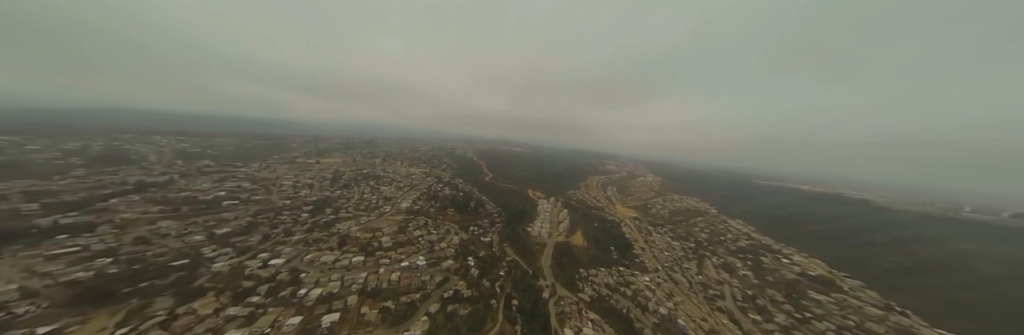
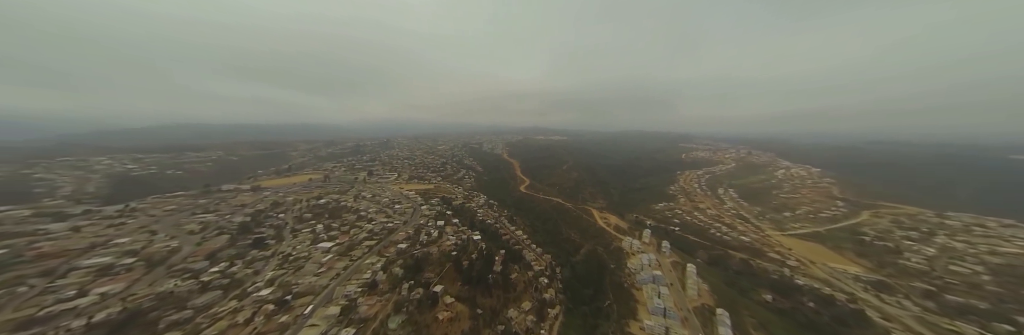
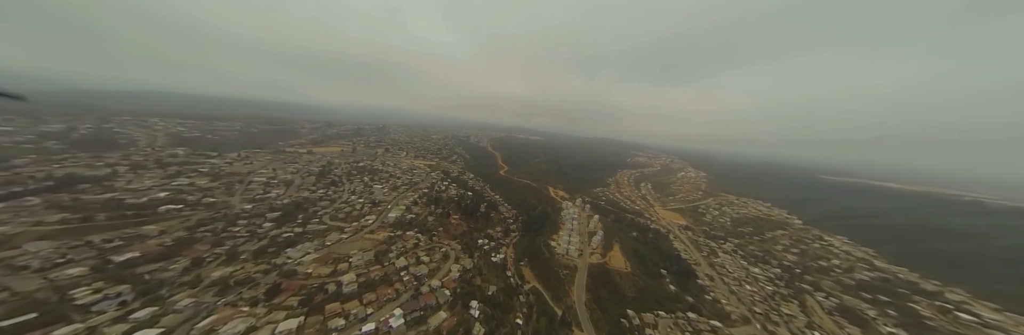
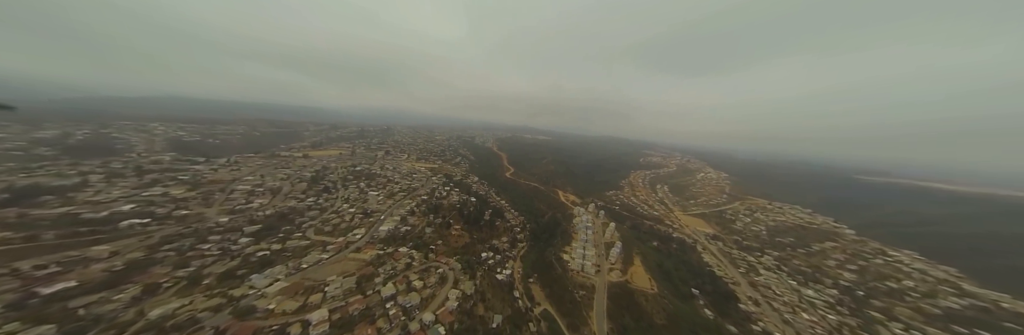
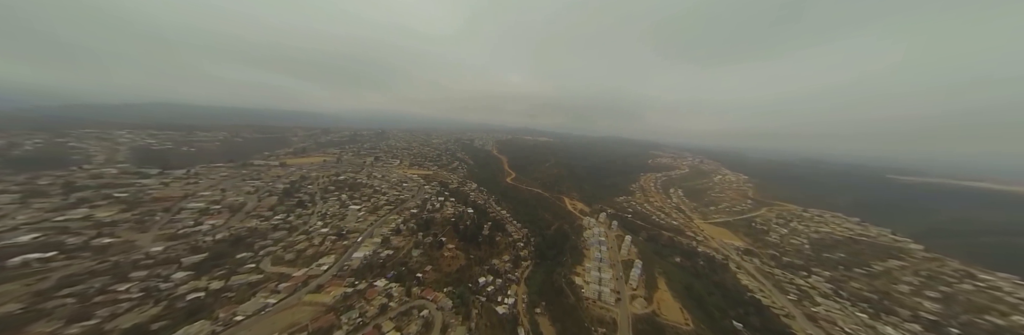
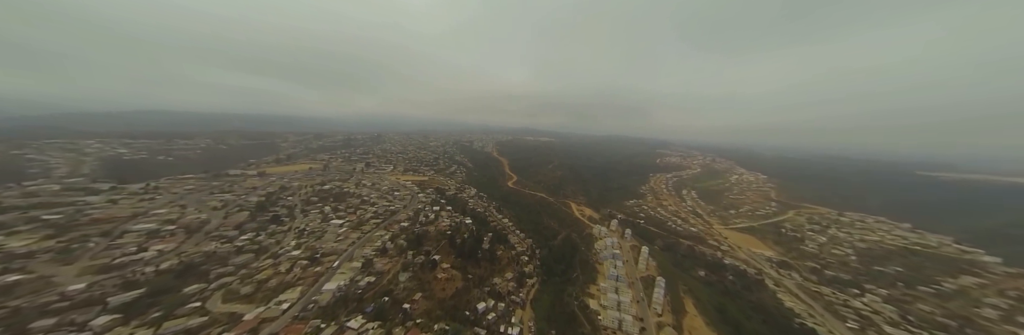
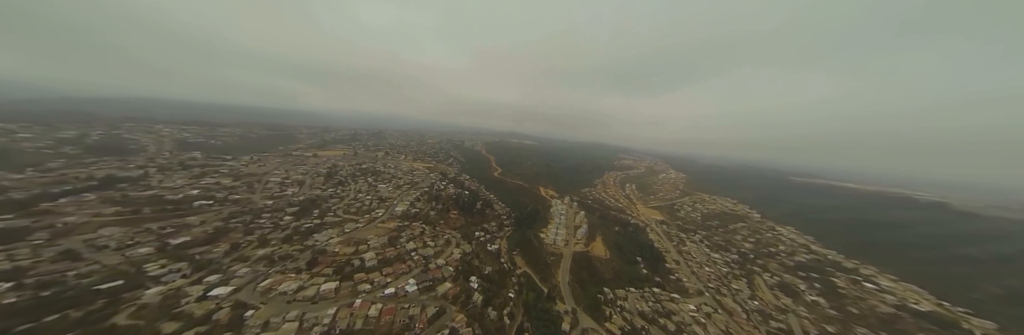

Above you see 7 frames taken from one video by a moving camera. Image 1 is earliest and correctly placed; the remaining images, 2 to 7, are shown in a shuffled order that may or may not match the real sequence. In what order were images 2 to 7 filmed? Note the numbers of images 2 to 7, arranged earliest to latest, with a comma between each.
7, 3, 4, 5, 6, 2
